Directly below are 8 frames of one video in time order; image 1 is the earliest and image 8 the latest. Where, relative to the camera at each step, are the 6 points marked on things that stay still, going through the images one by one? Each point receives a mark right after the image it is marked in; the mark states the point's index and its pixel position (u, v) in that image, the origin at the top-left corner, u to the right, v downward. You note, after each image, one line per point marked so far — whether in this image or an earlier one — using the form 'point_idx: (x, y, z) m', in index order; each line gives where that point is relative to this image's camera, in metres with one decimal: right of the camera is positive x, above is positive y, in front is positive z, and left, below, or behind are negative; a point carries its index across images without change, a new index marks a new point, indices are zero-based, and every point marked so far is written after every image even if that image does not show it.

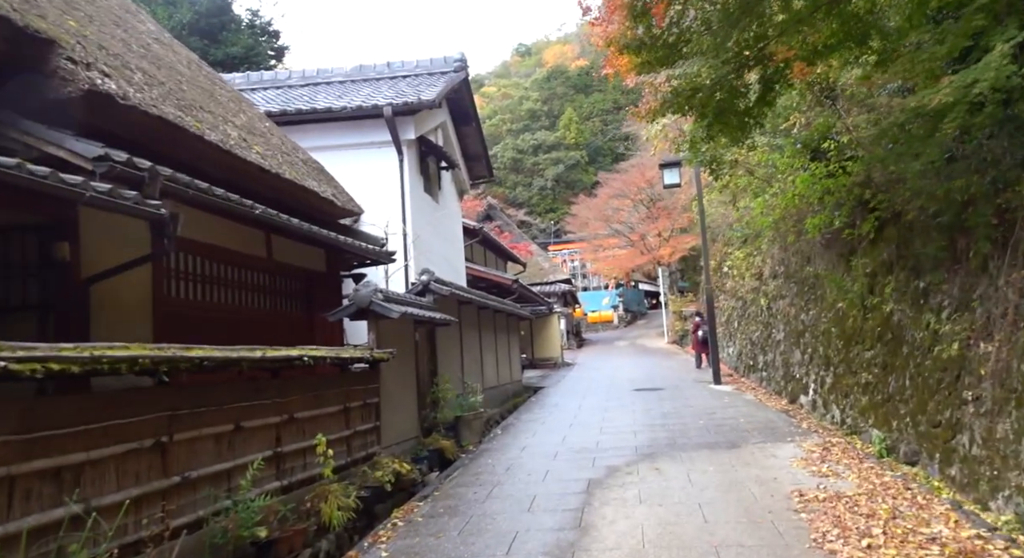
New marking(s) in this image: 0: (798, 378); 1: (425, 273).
0: (+5.1, -1.8, +11.6) m
1: (-1.3, +0.1, +9.6) m
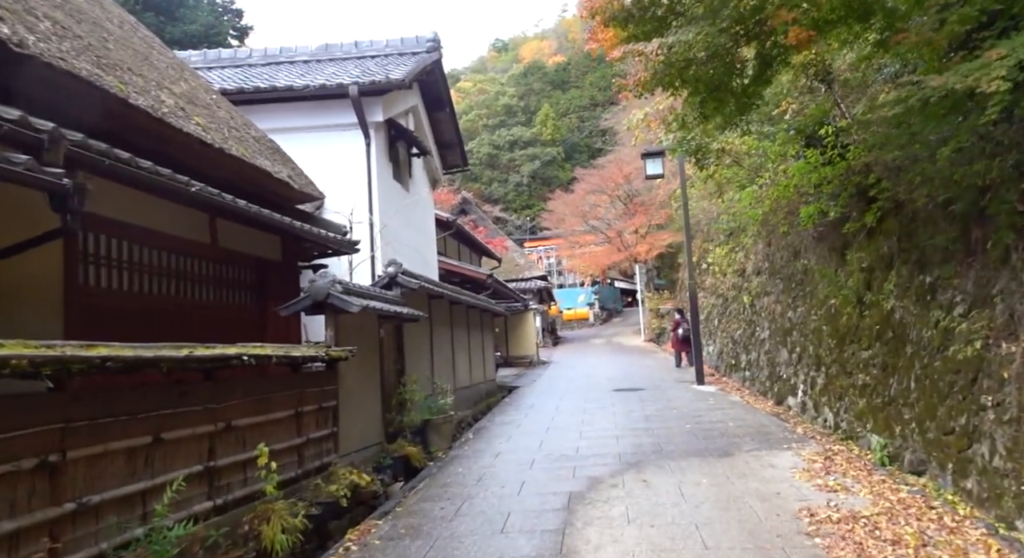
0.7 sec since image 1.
0: (+4.6, -1.7, +11.1) m
1: (-1.6, +0.2, +8.9) m
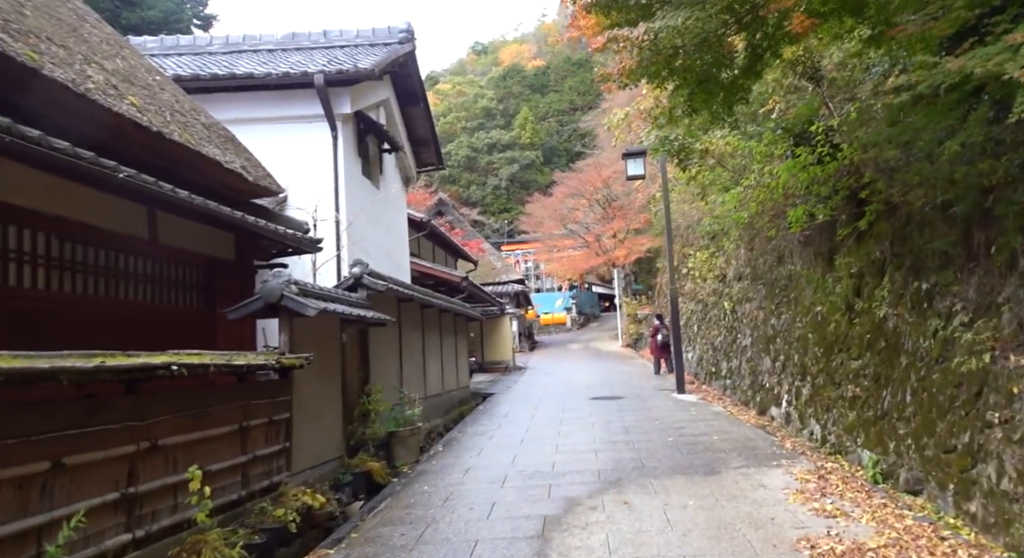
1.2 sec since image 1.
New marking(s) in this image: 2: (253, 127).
0: (+4.2, -1.8, +10.7) m
1: (-2.0, +0.2, +8.3) m
2: (-3.8, +2.2, +9.5) m
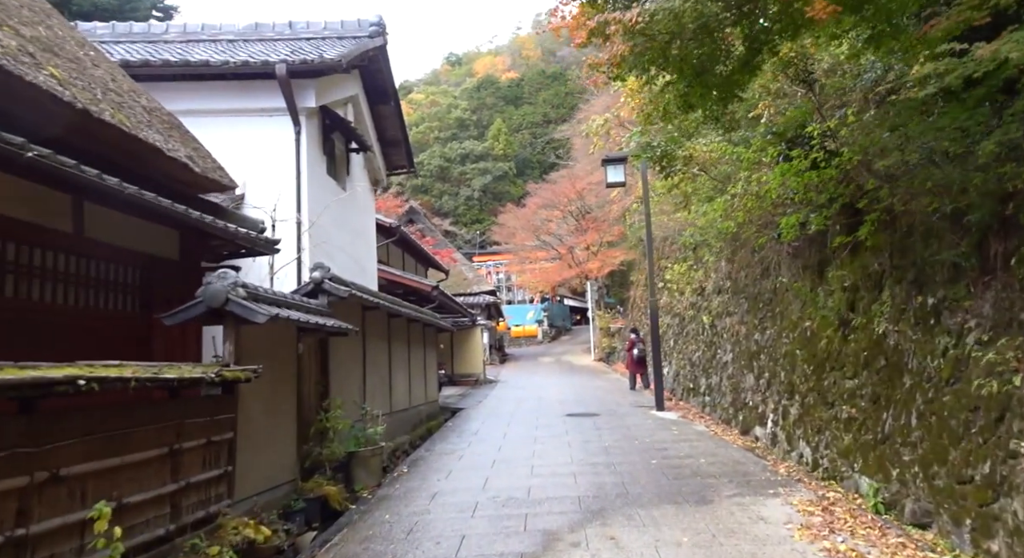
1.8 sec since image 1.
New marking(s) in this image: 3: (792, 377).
0: (+3.8, -2.0, +10.3) m
1: (-2.2, +0.1, +7.6) m
2: (-4.1, +2.1, +8.8) m
3: (+3.8, -1.3, +8.8) m
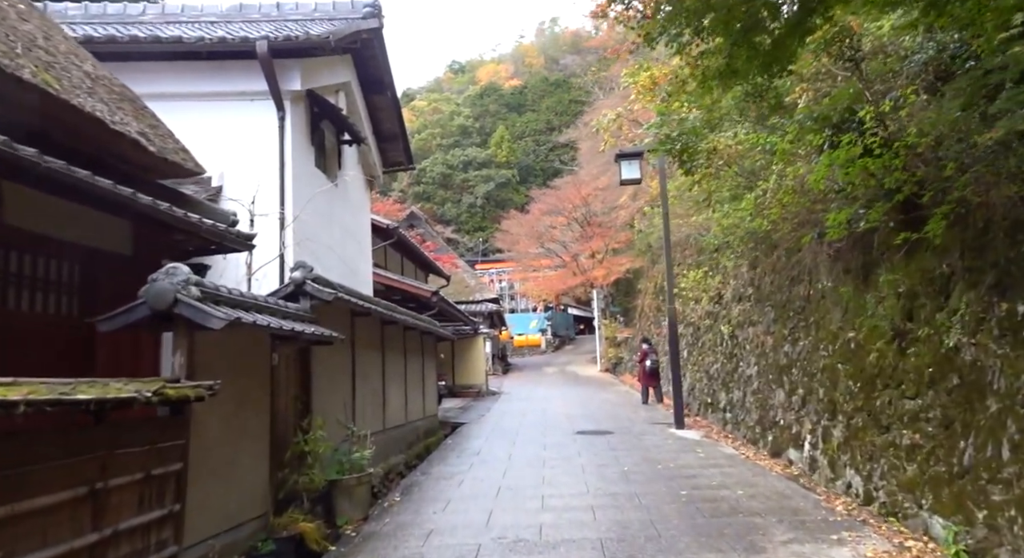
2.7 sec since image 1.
0: (+3.8, -2.1, +9.3) m
1: (-2.2, +0.1, +6.7) m
2: (-4.0, +2.1, +7.9) m
3: (+3.9, -1.4, +7.9) m
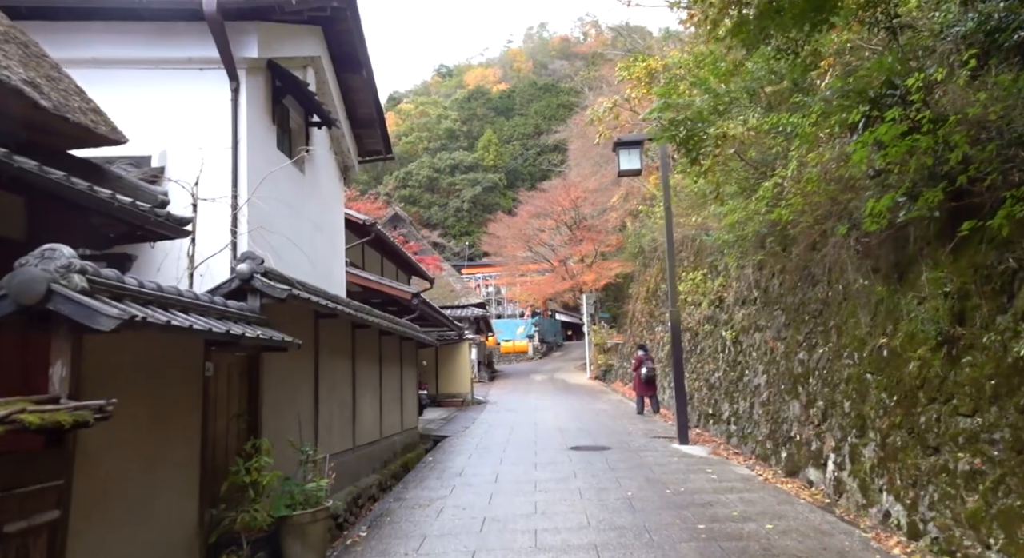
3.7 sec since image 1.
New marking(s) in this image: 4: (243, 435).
0: (+3.7, -2.1, +8.4) m
1: (-2.3, +0.2, +5.6) m
2: (-4.1, +2.2, +6.9) m
3: (+3.7, -1.4, +6.9) m
4: (-2.2, -1.3, +5.3) m
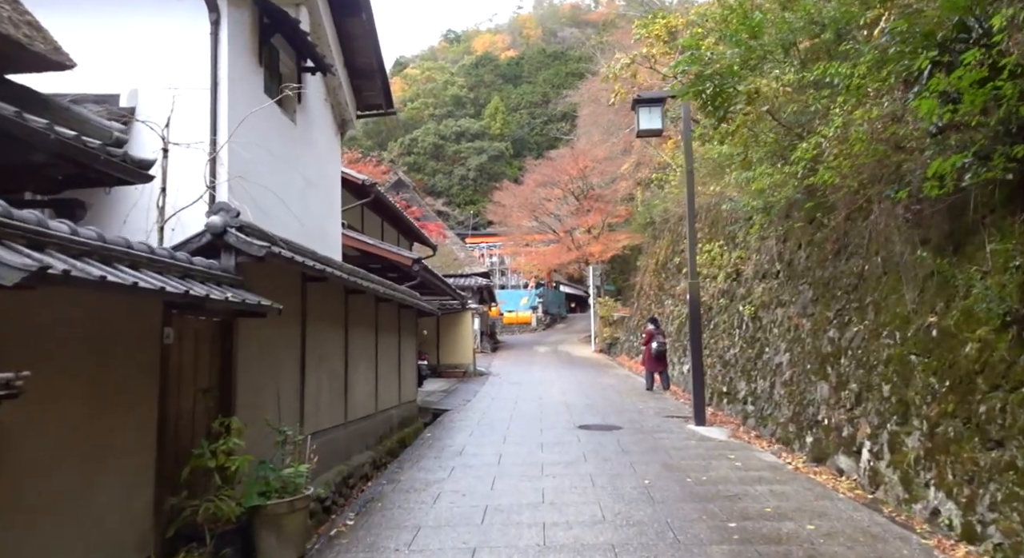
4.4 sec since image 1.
0: (+3.7, -1.7, +7.7) m
1: (-2.2, +0.5, +4.9) m
2: (-4.0, +2.6, +6.1) m
3: (+3.8, -1.1, +6.3) m
4: (-2.1, -0.9, +4.7) m
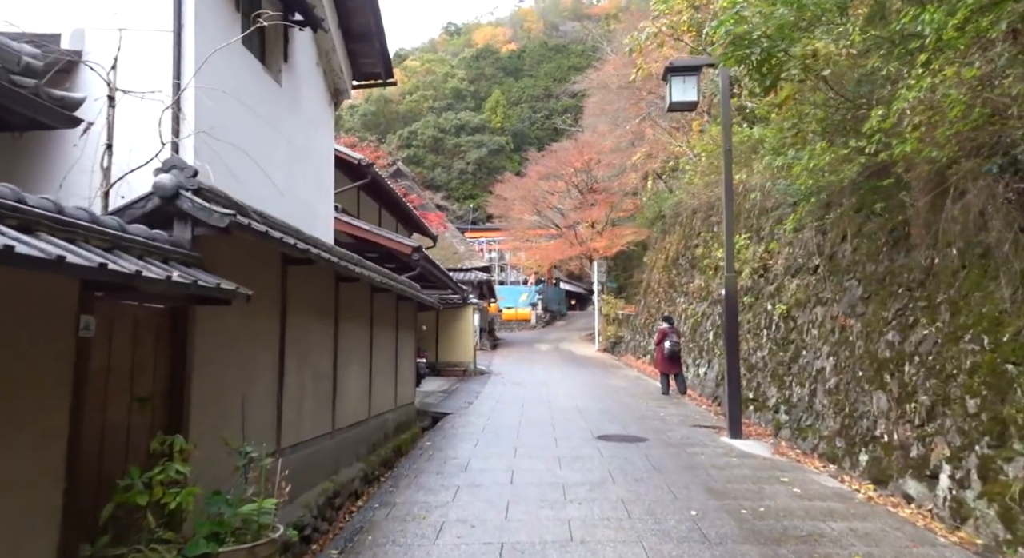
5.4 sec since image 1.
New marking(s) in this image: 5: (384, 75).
0: (+3.9, -1.7, +6.7) m
1: (-2.0, +0.6, +3.9) m
2: (-3.8, +2.8, +5.0) m
3: (+3.9, -1.0, +5.2) m
4: (-2.0, -0.8, +3.6) m
5: (-2.0, +3.1, +10.1) m
